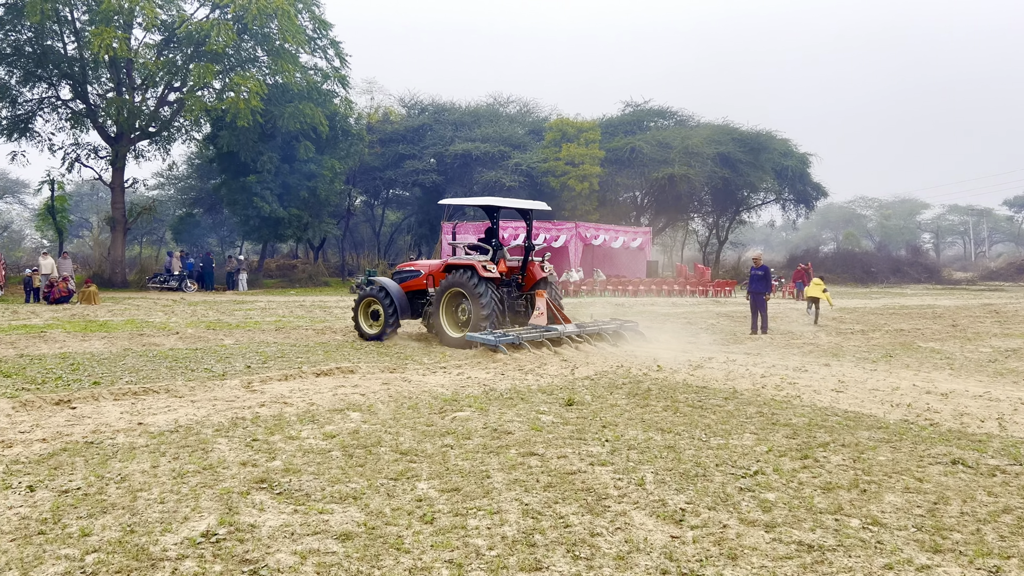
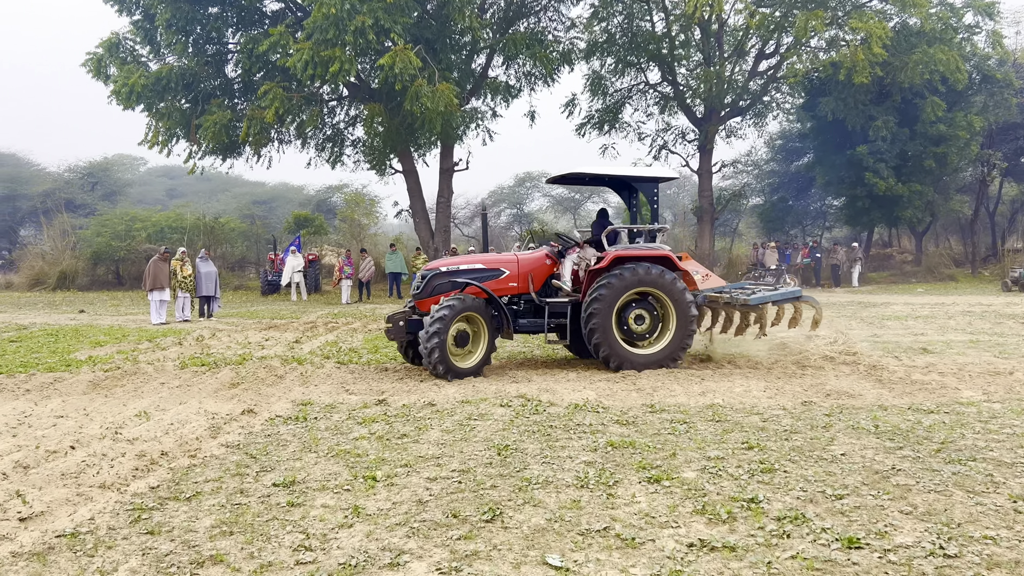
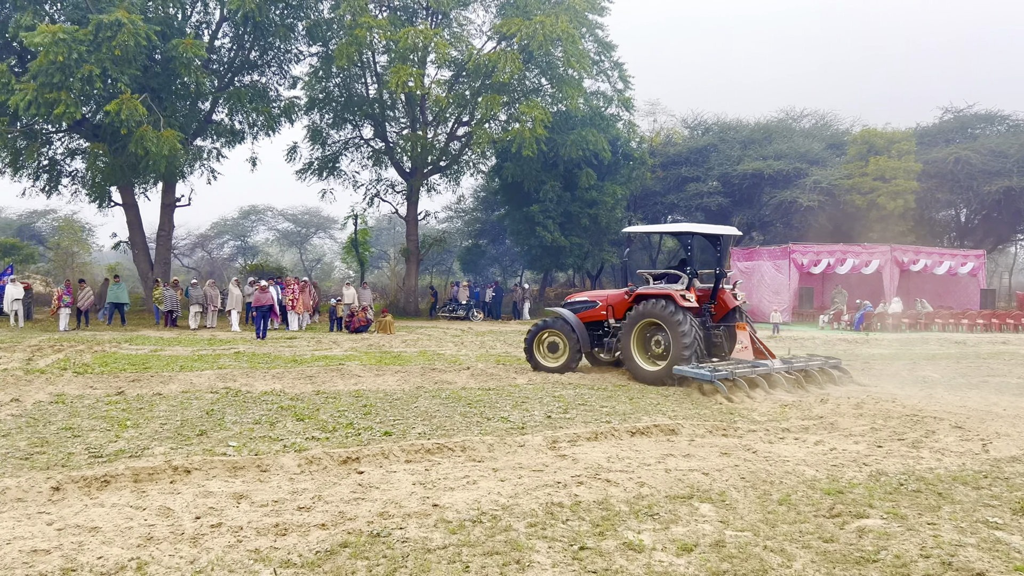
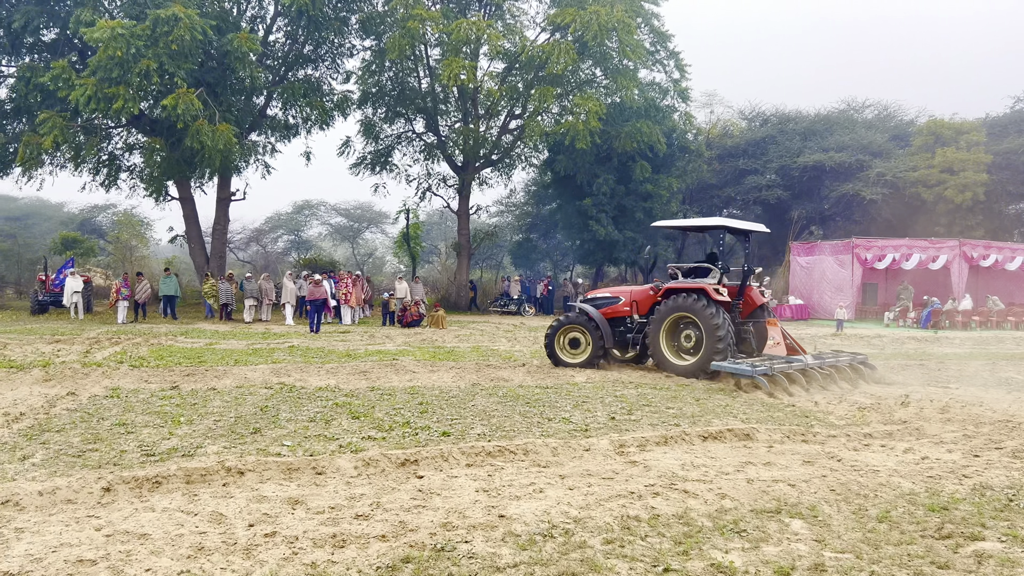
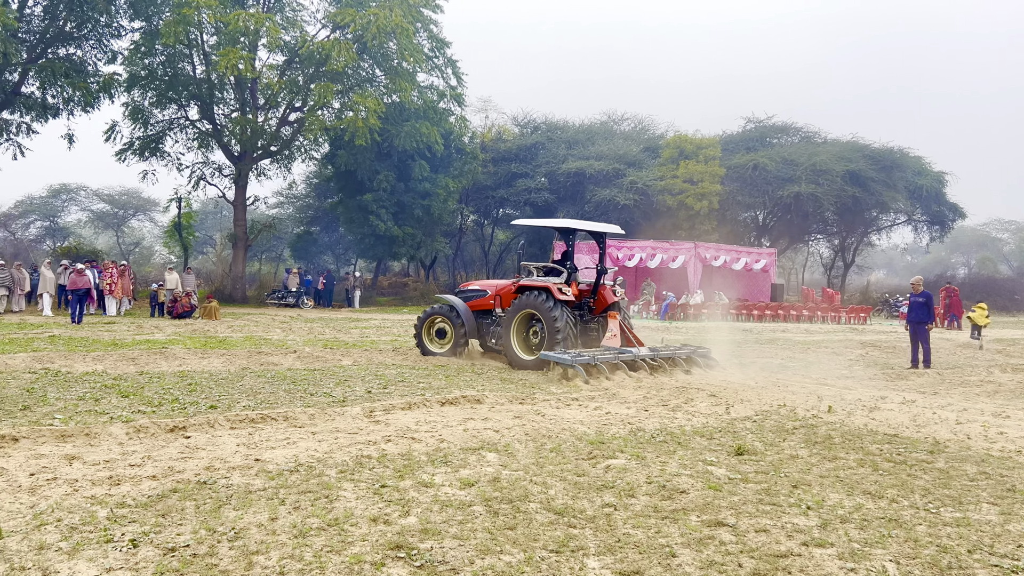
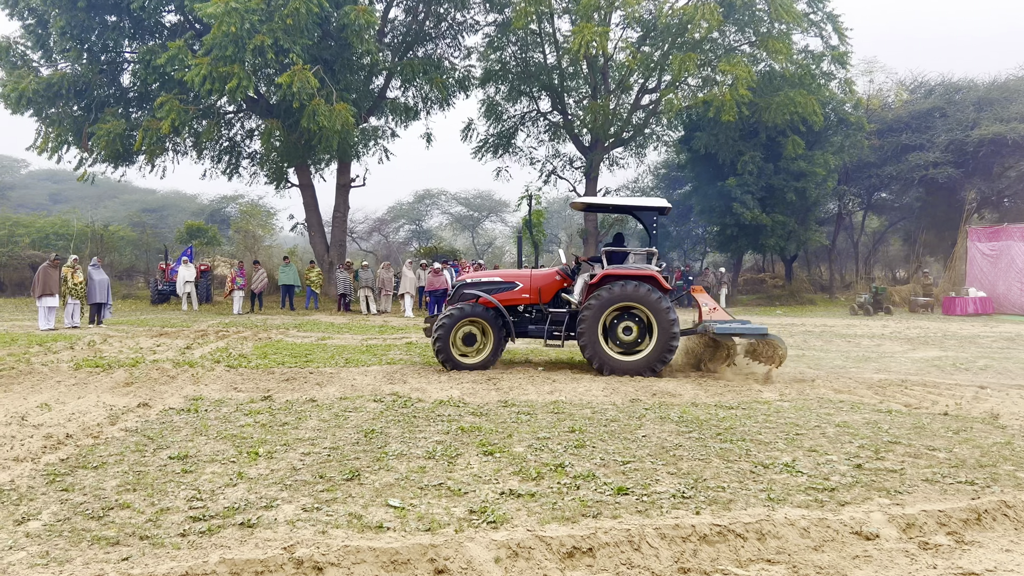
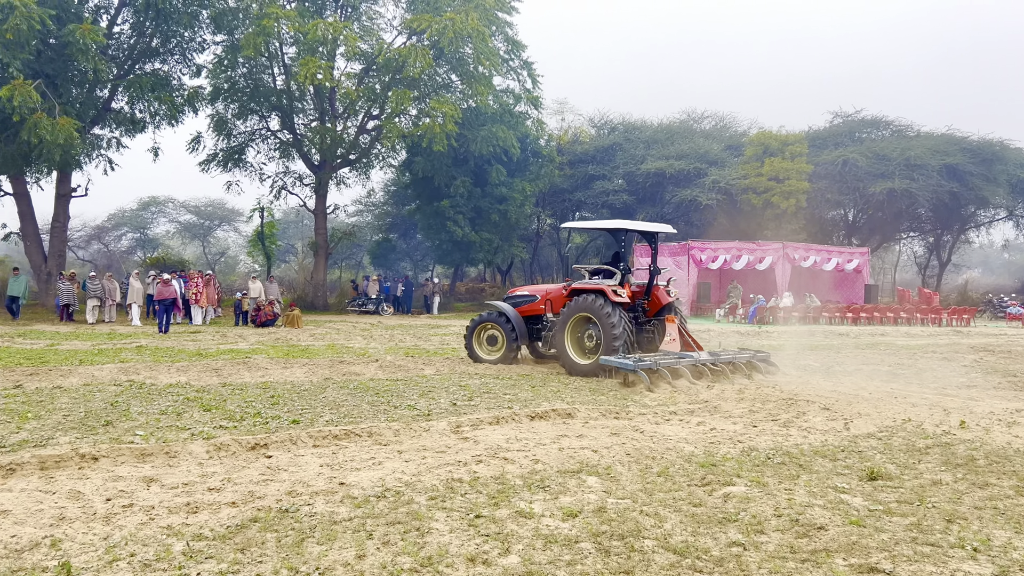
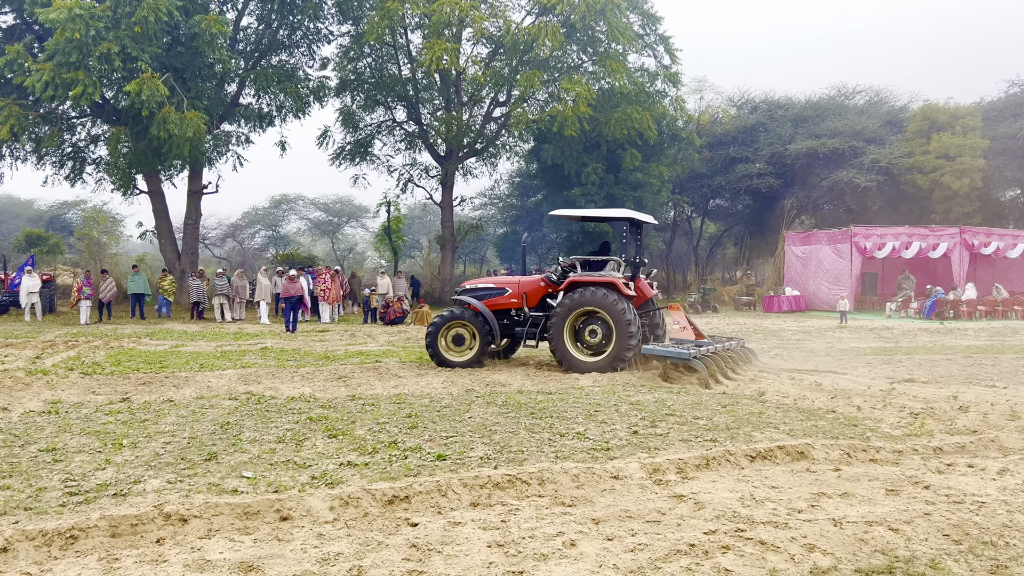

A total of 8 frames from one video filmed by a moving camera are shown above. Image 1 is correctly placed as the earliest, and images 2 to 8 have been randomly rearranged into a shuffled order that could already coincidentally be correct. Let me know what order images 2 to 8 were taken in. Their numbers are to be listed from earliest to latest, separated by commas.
5, 7, 3, 4, 8, 6, 2
